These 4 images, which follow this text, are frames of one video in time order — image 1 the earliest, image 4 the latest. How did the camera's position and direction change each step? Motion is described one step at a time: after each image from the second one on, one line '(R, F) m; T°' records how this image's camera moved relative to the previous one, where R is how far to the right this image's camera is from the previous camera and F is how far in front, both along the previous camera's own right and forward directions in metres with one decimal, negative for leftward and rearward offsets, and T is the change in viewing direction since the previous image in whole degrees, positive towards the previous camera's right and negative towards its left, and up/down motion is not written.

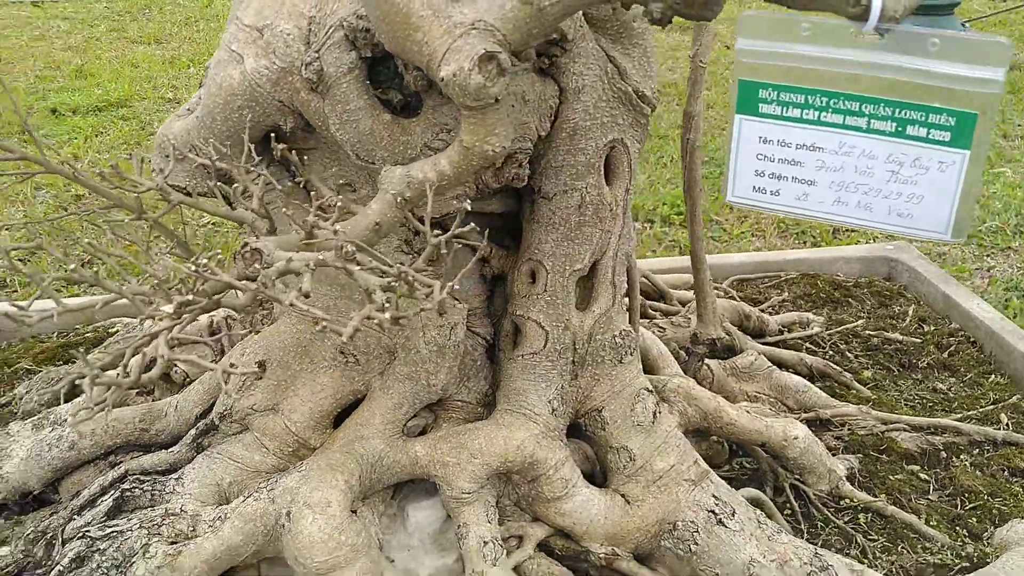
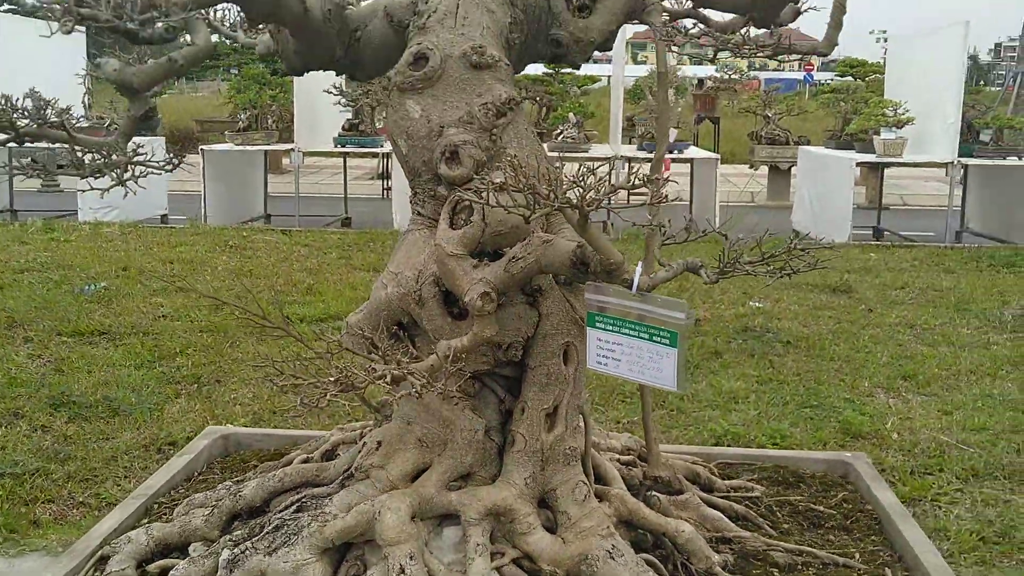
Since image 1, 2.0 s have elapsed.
(+0.5, -1.1) m; -11°
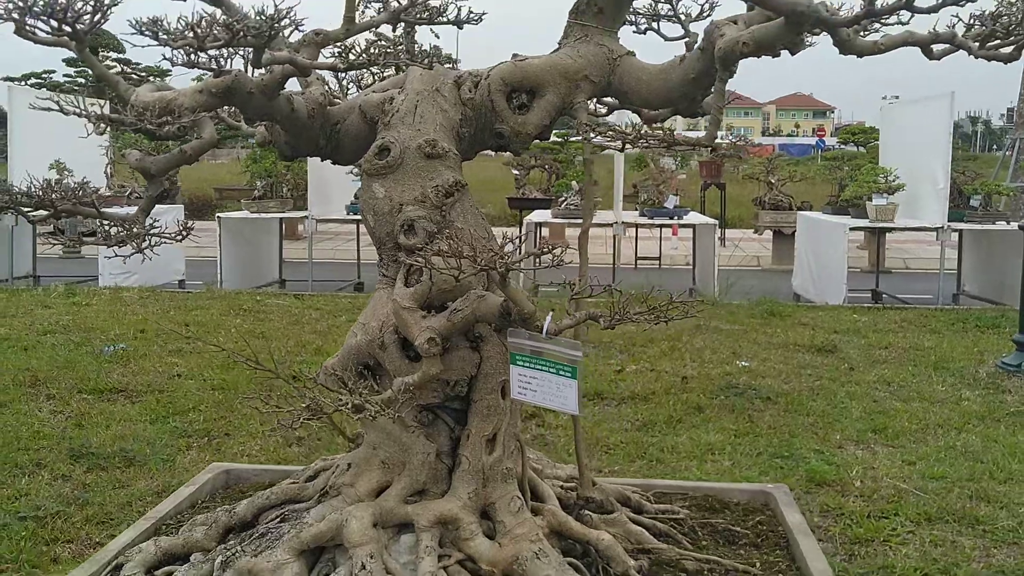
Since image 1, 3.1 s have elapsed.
(+0.2, -0.5) m; -1°
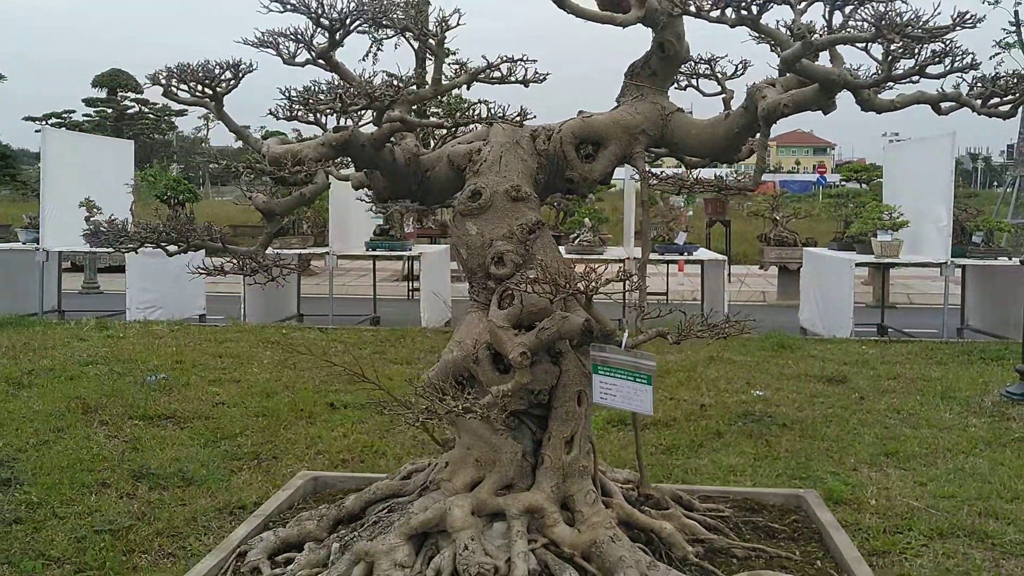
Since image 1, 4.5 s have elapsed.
(-0.2, -0.5) m; 0°
